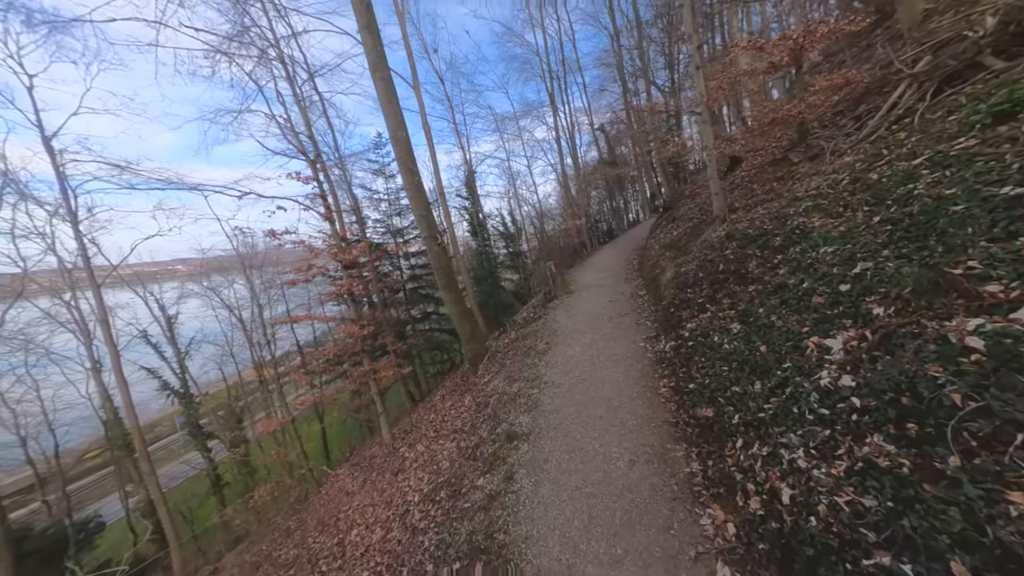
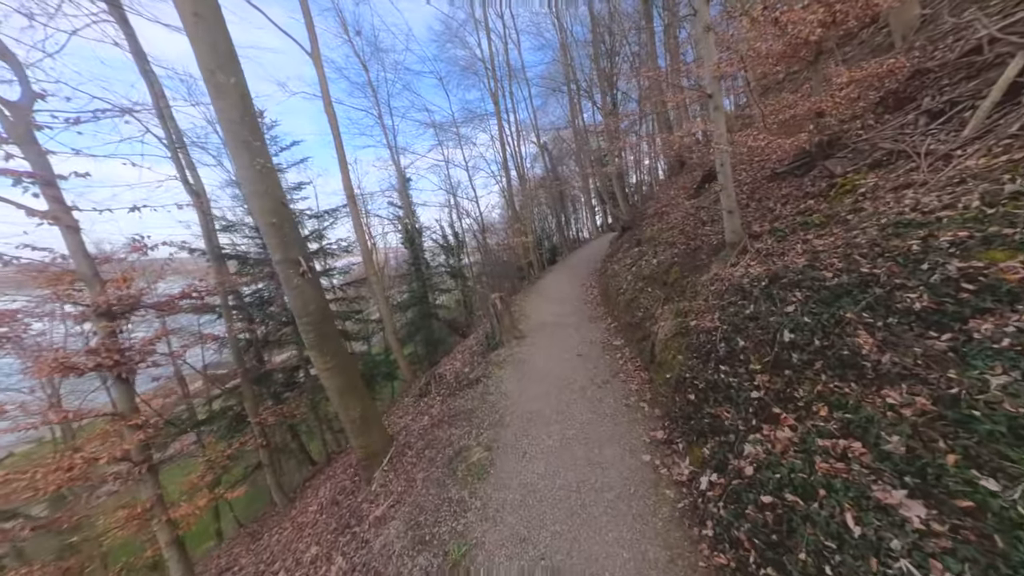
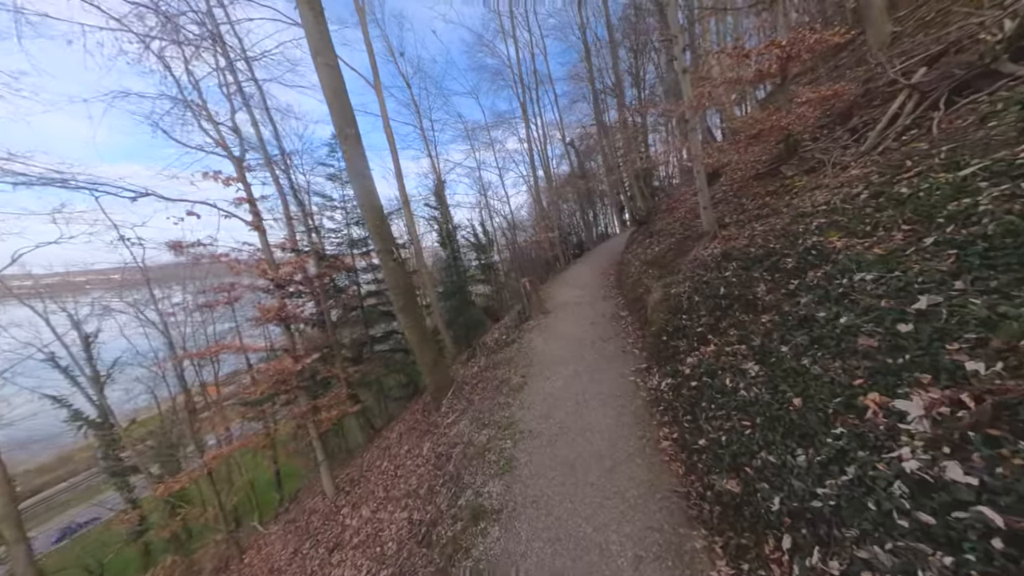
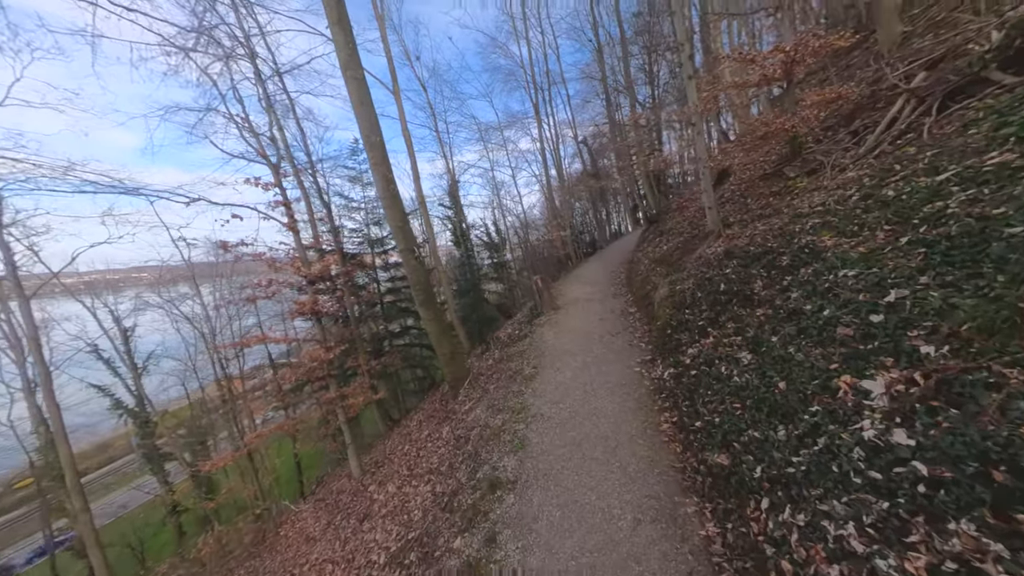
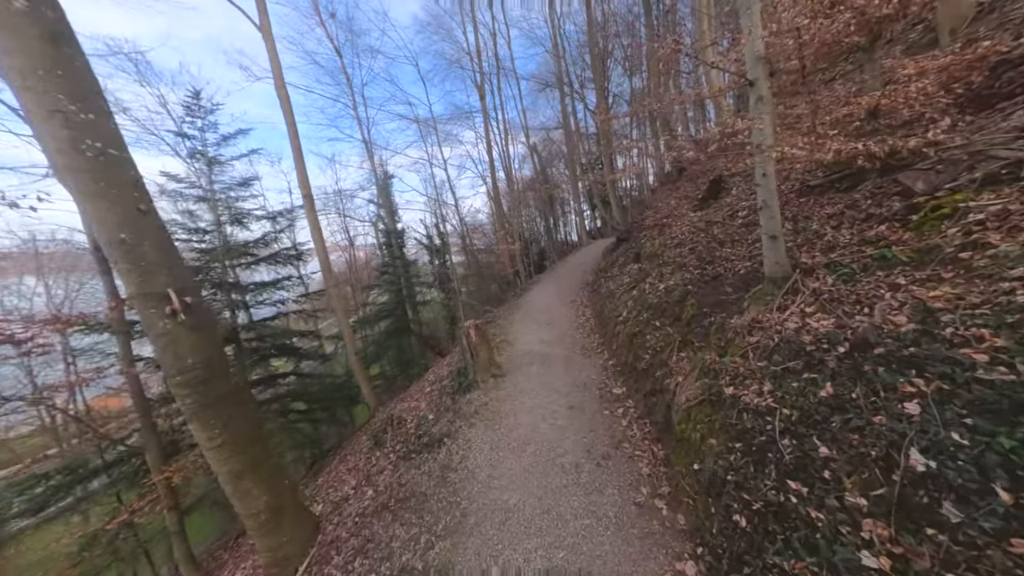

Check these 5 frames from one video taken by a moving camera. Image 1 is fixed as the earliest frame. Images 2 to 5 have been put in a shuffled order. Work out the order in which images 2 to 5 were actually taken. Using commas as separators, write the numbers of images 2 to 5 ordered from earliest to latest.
4, 3, 2, 5
